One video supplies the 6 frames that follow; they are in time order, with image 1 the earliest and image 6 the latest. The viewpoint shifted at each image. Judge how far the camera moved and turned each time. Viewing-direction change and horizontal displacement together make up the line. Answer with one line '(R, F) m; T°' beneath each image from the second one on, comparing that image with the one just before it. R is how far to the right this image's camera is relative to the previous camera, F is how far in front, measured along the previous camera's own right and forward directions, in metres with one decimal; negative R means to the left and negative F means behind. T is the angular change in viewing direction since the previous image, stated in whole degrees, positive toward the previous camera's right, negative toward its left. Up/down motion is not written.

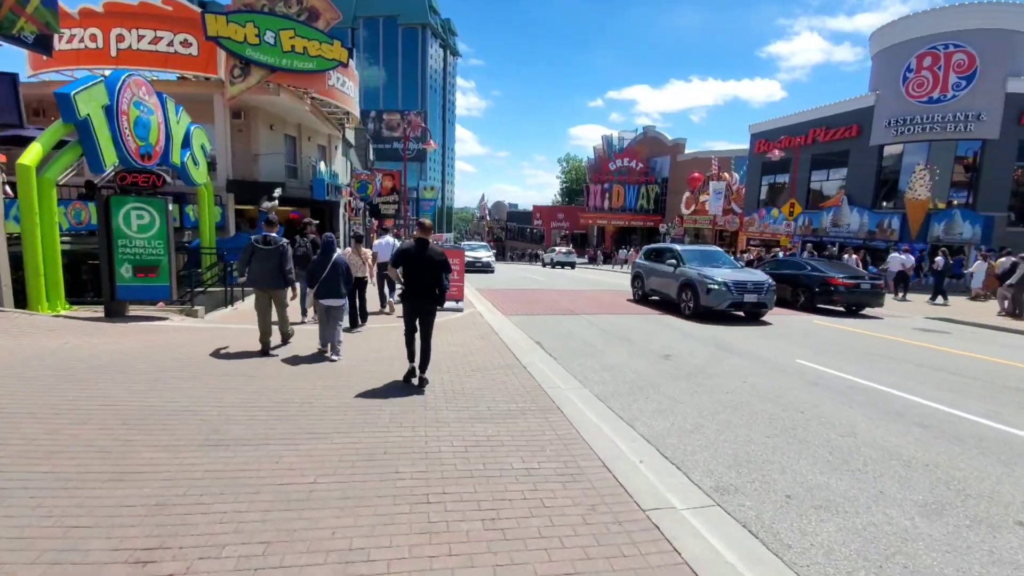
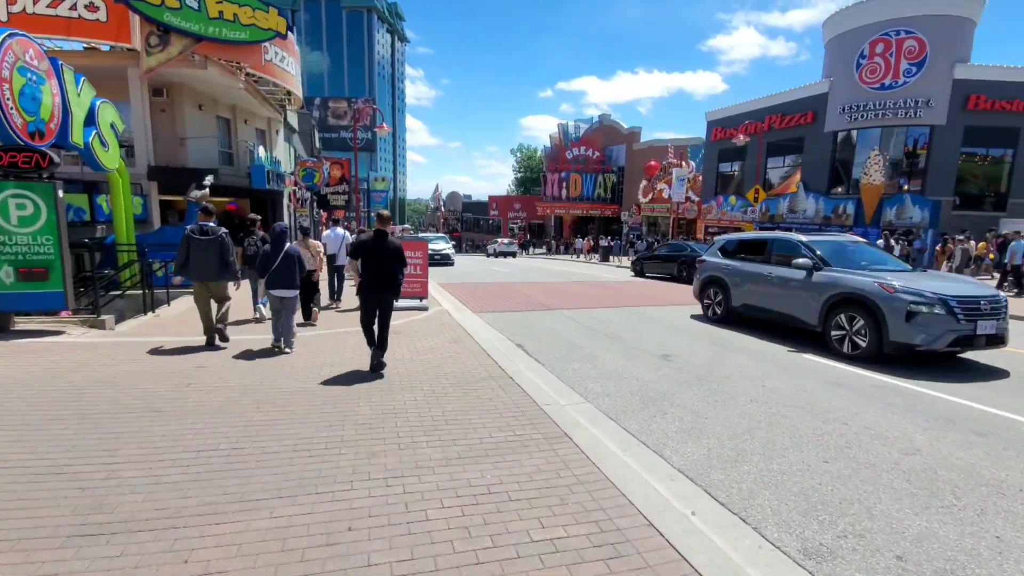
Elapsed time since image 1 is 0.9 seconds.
(-0.3, +1.1) m; +5°
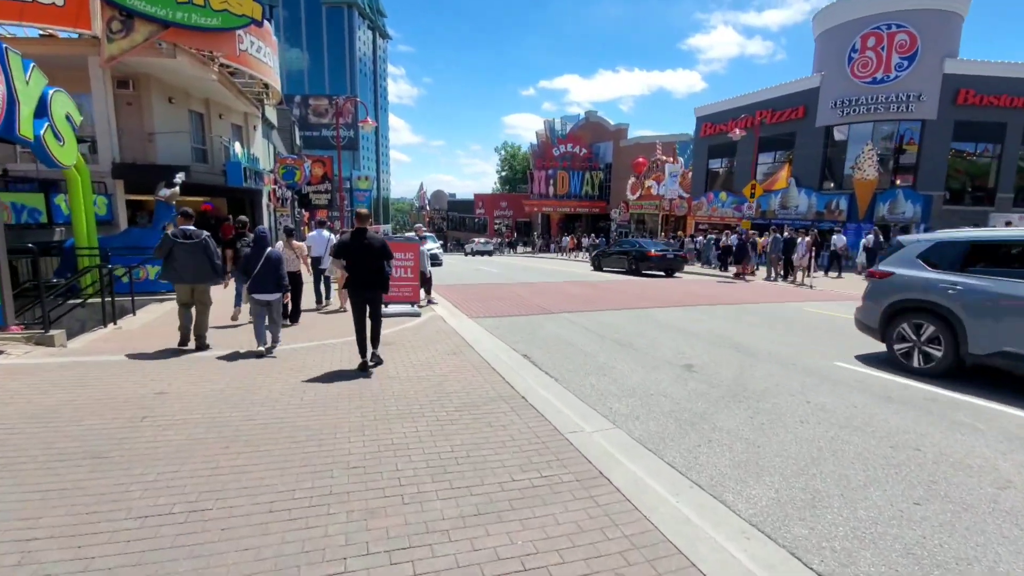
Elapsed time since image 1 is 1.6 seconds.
(-0.3, +0.7) m; +2°
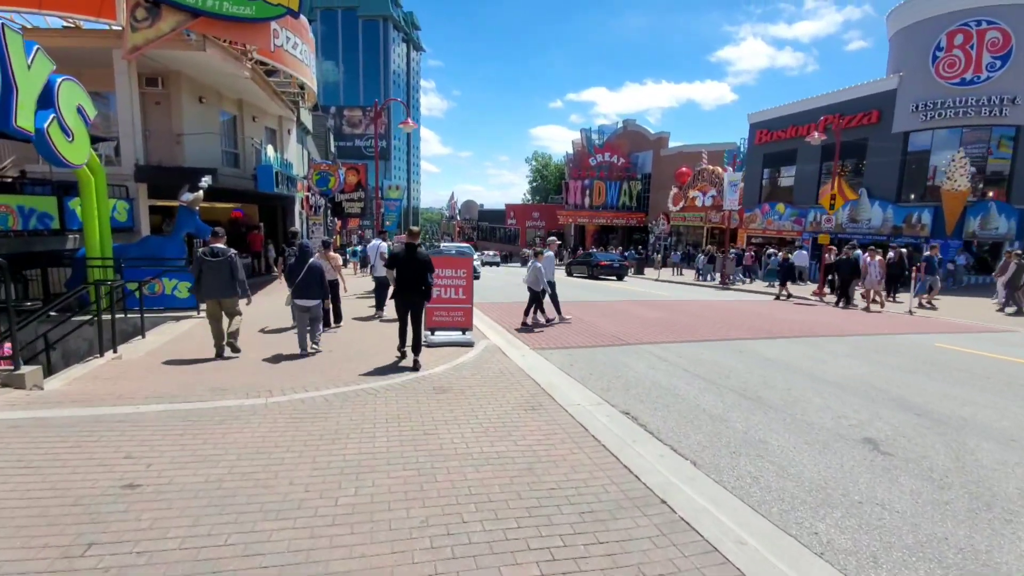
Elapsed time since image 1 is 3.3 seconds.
(-0.8, +1.6) m; -3°
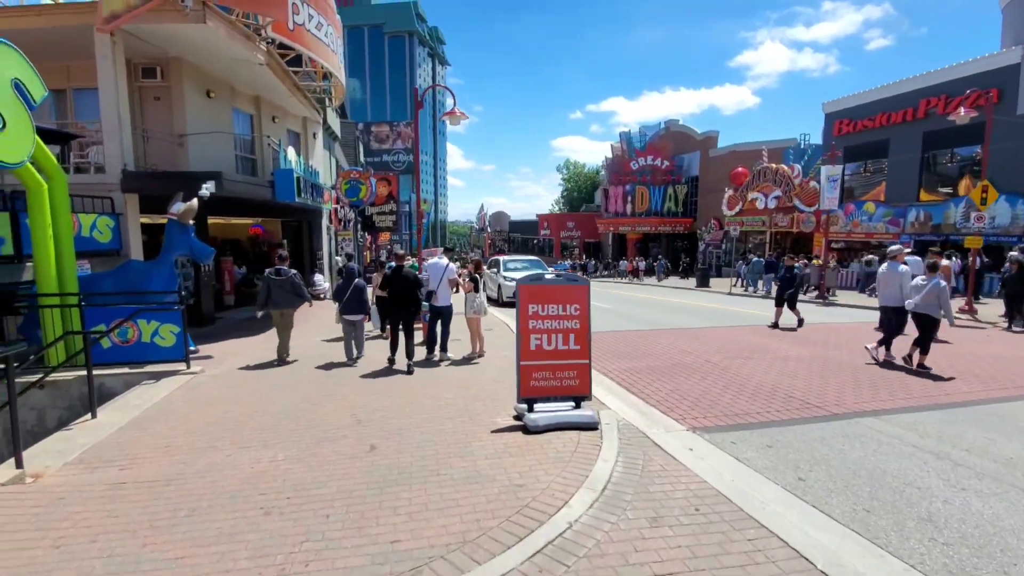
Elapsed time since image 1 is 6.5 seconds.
(-1.2, +3.0) m; -3°
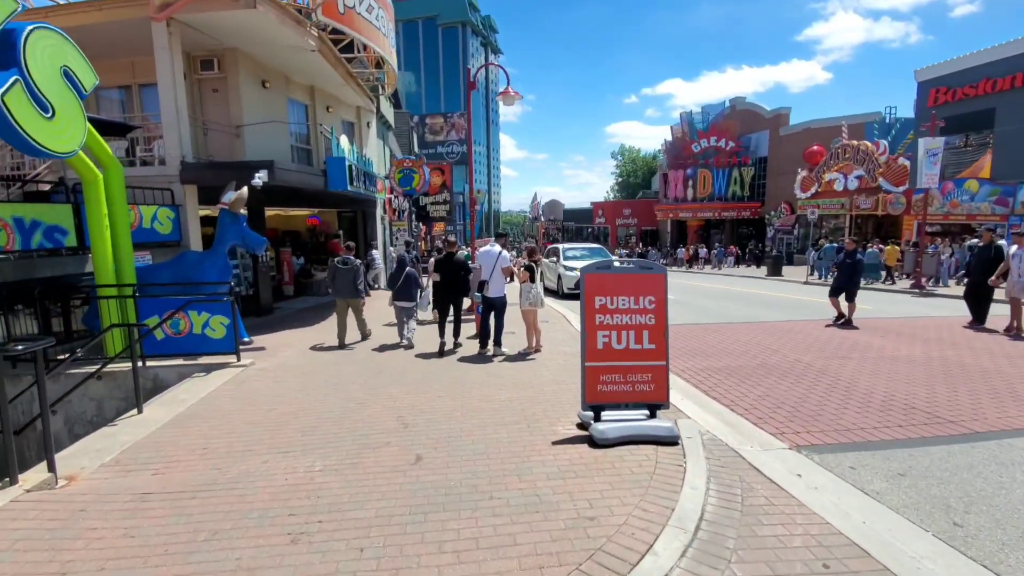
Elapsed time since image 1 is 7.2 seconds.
(-0.1, +0.7) m; -6°
